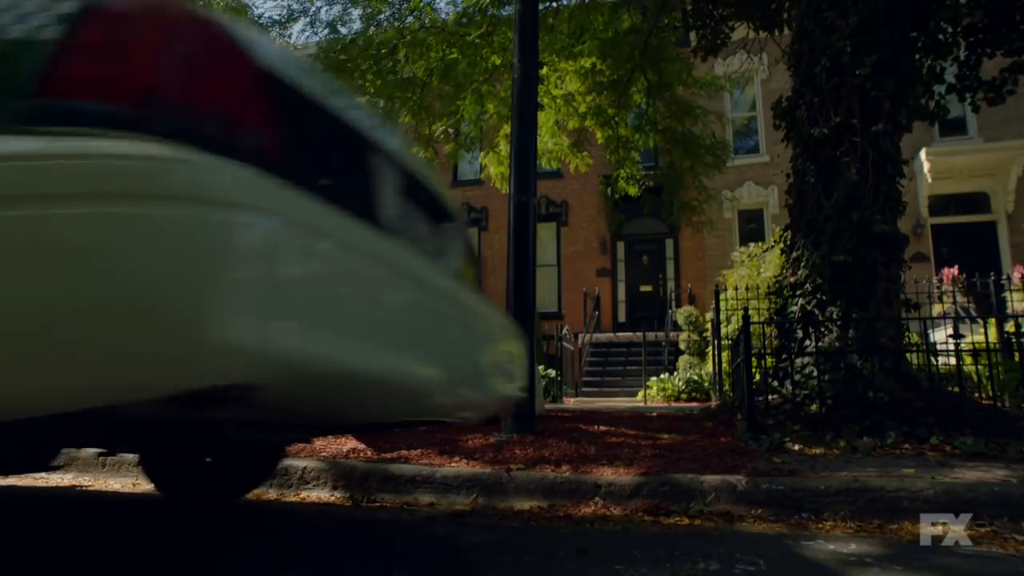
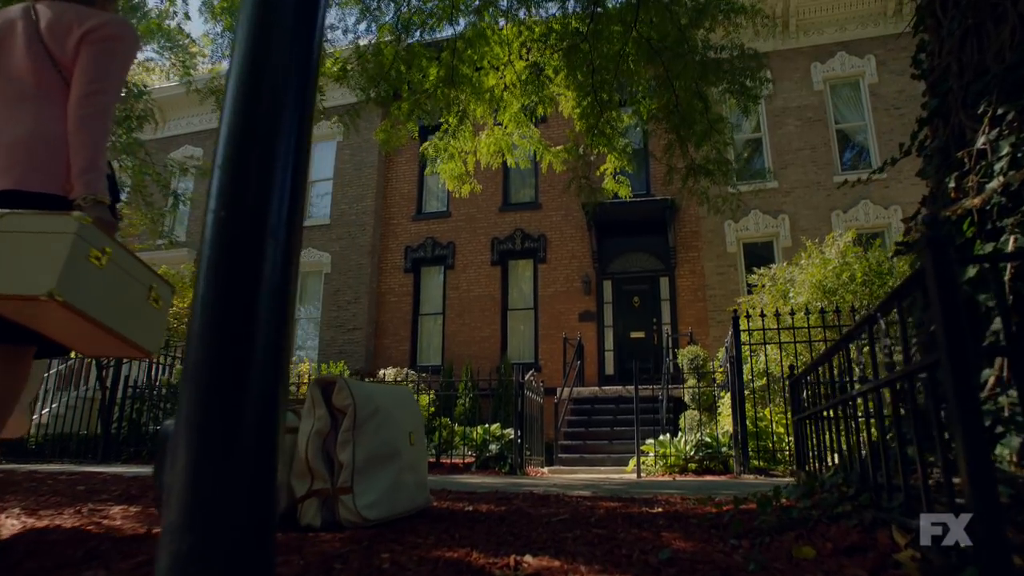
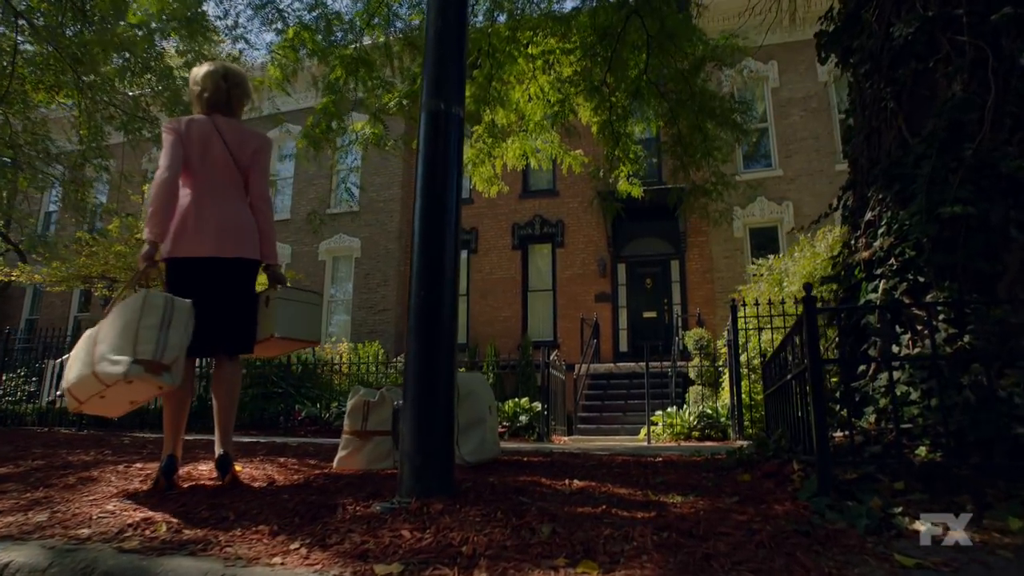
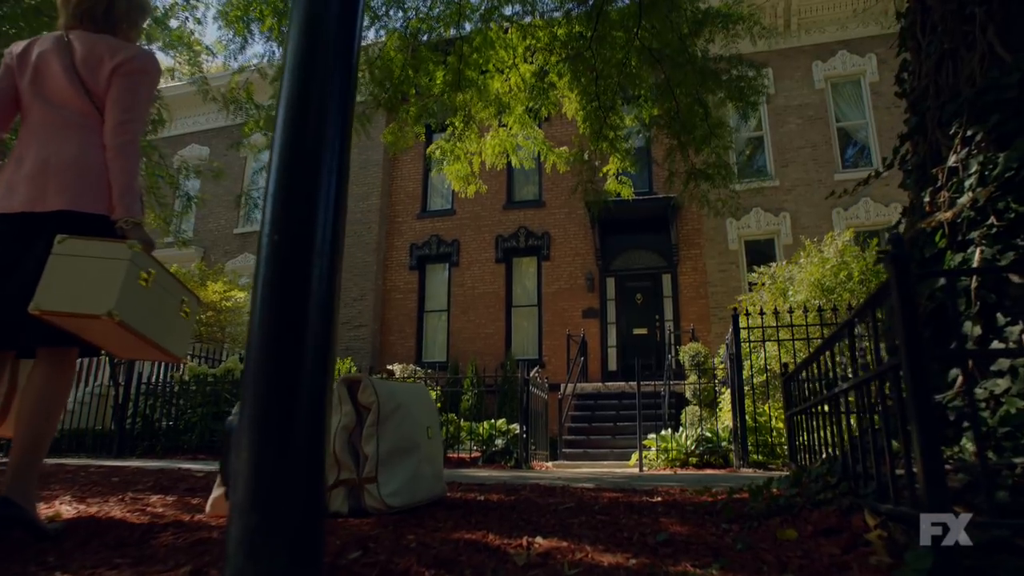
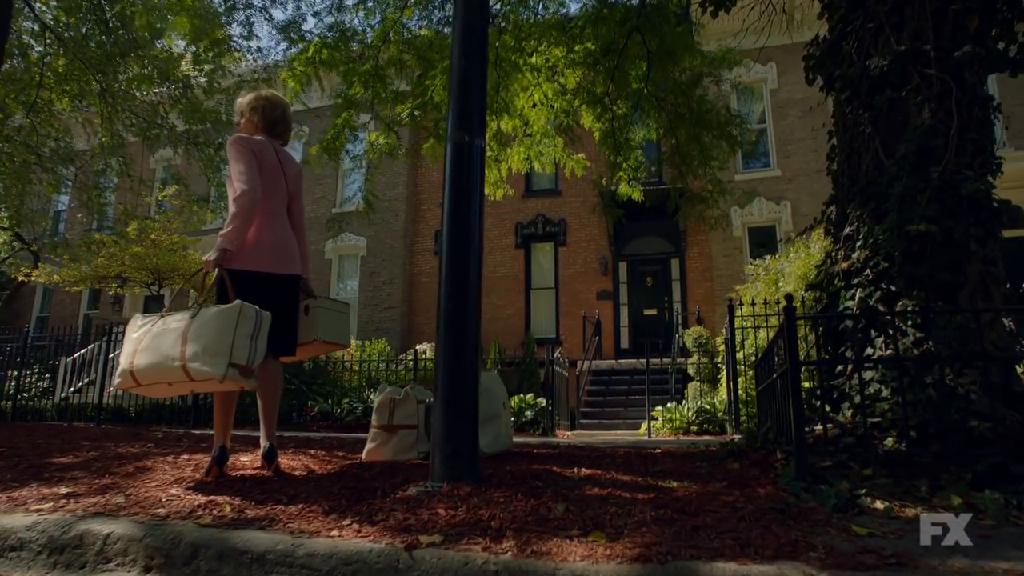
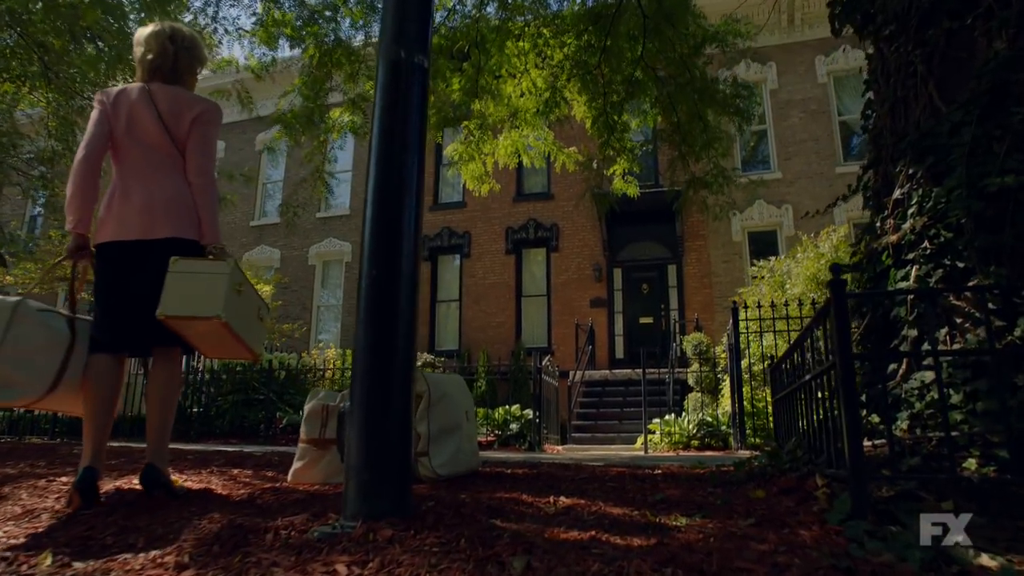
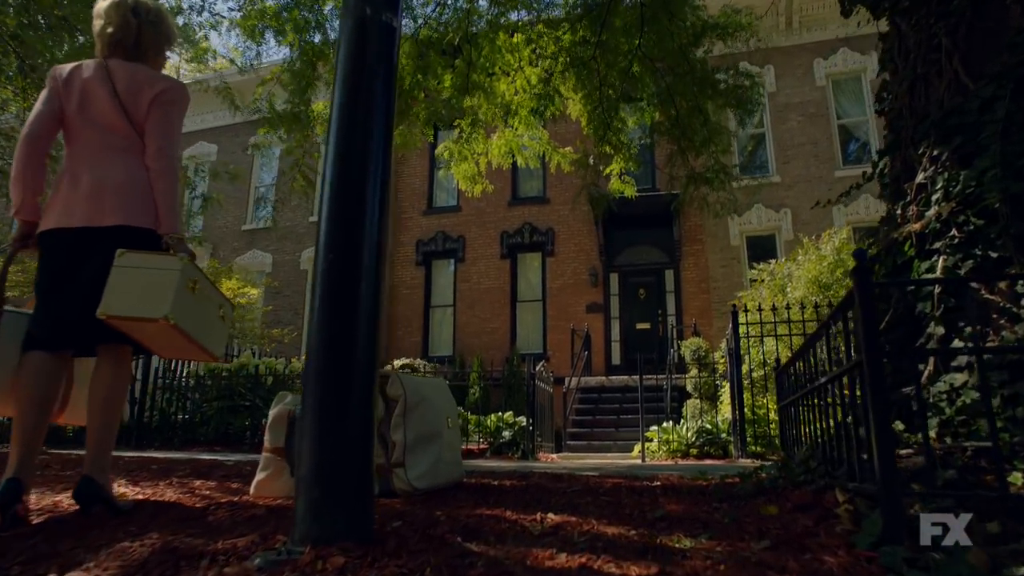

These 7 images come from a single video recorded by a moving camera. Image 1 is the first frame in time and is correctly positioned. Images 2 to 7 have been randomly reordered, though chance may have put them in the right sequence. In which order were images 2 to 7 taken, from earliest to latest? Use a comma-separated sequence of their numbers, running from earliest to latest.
5, 3, 6, 7, 4, 2
